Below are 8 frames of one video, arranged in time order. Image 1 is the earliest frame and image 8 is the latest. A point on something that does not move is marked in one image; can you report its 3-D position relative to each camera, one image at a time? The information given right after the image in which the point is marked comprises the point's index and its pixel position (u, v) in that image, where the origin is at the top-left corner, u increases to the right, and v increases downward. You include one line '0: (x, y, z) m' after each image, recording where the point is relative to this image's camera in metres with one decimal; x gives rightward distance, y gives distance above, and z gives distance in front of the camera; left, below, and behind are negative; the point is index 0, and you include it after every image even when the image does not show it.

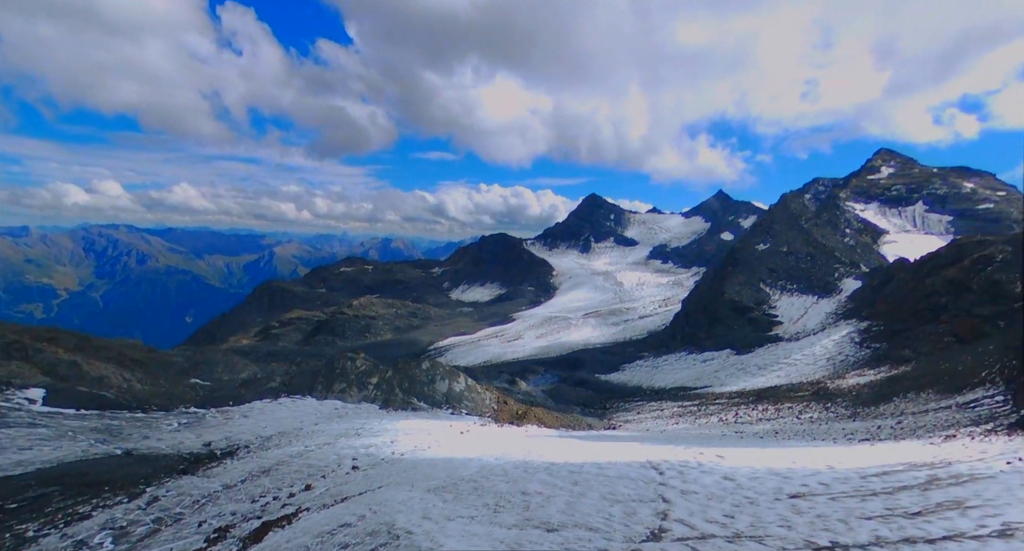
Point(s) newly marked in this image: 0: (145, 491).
0: (-4.9, -2.9, +7.4) m
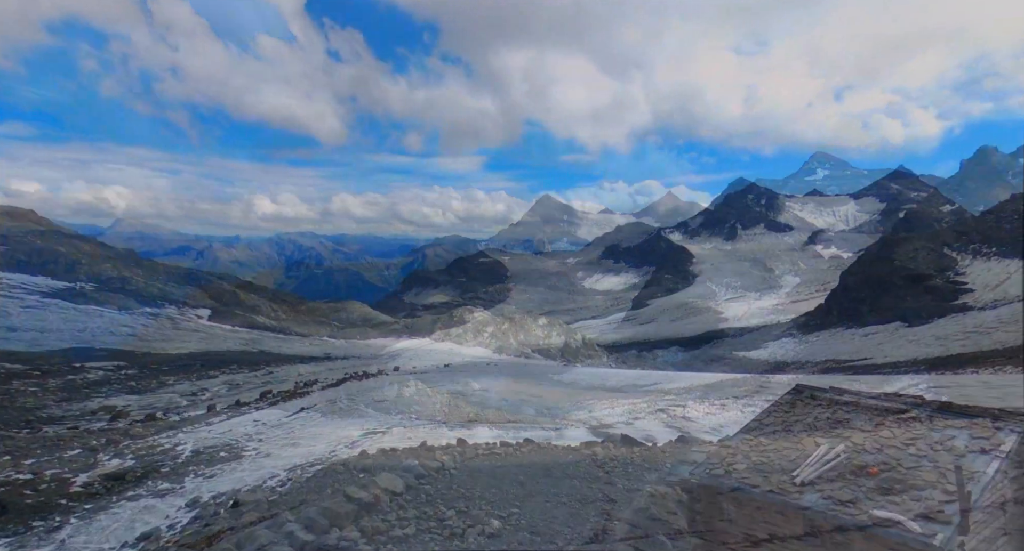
0: (-5.6, -2.9, +6.8) m
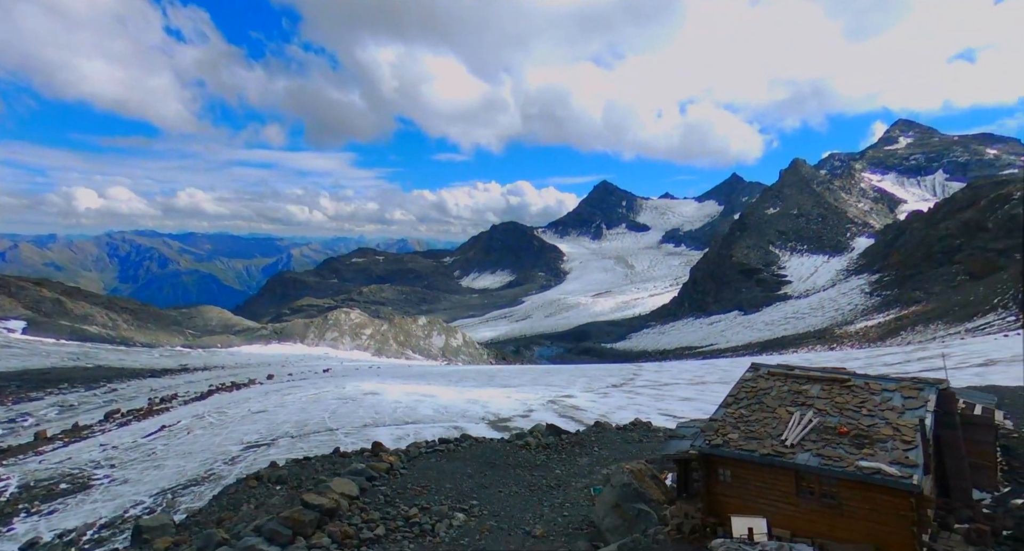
0: (-5.7, -2.5, +6.9) m
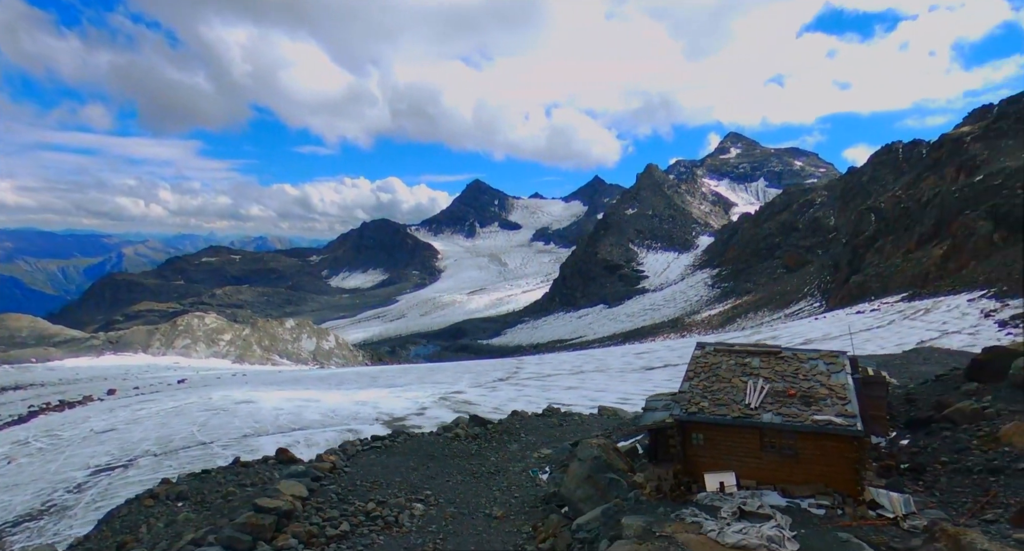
0: (-6.0, -2.5, +5.9) m
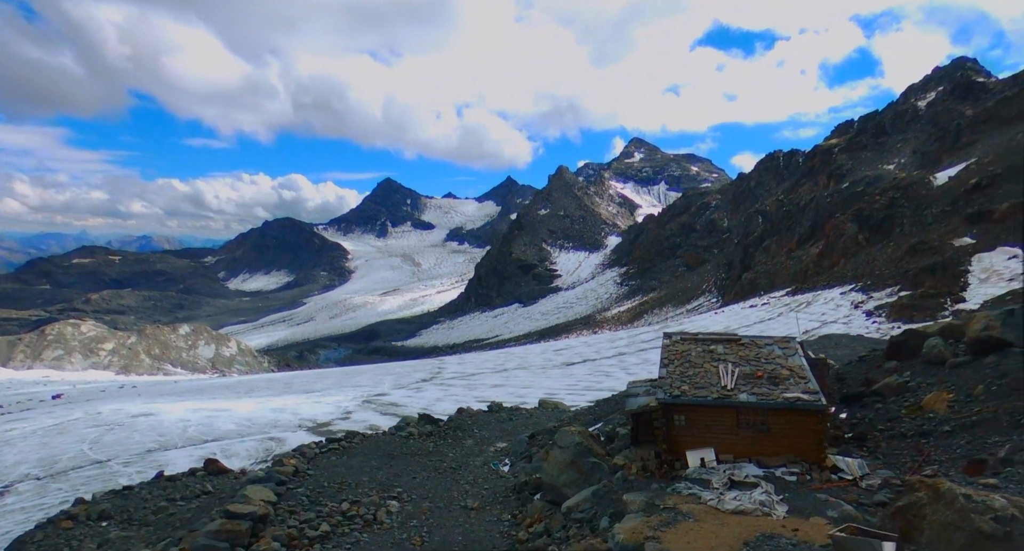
0: (-6.1, -2.5, +5.1) m
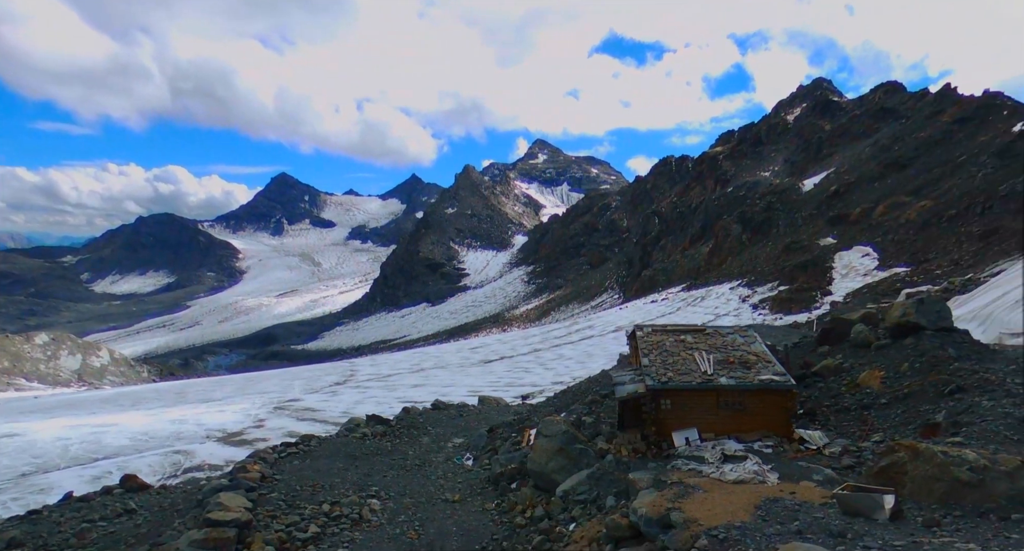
0: (-5.9, -2.5, +4.2) m
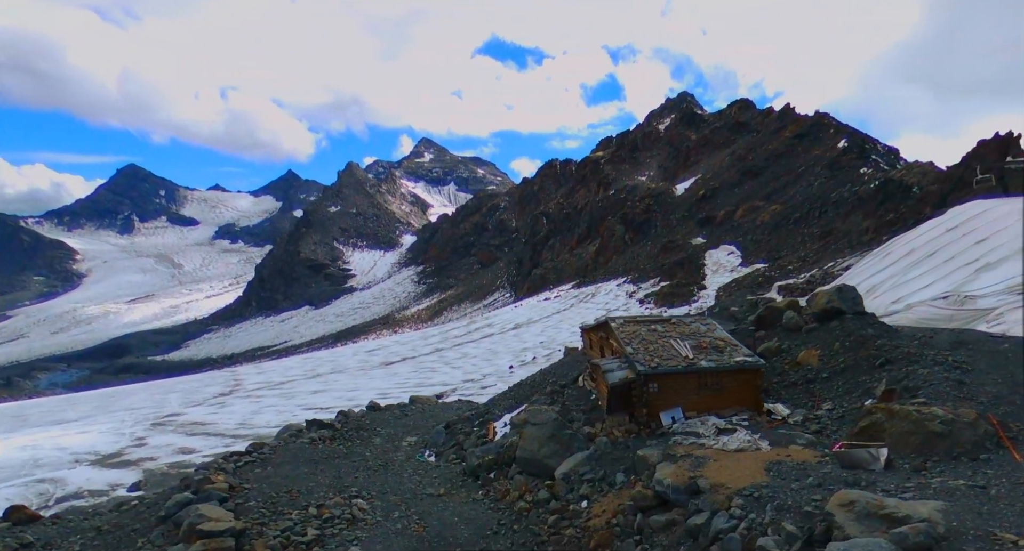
0: (-5.3, -2.5, +3.2) m
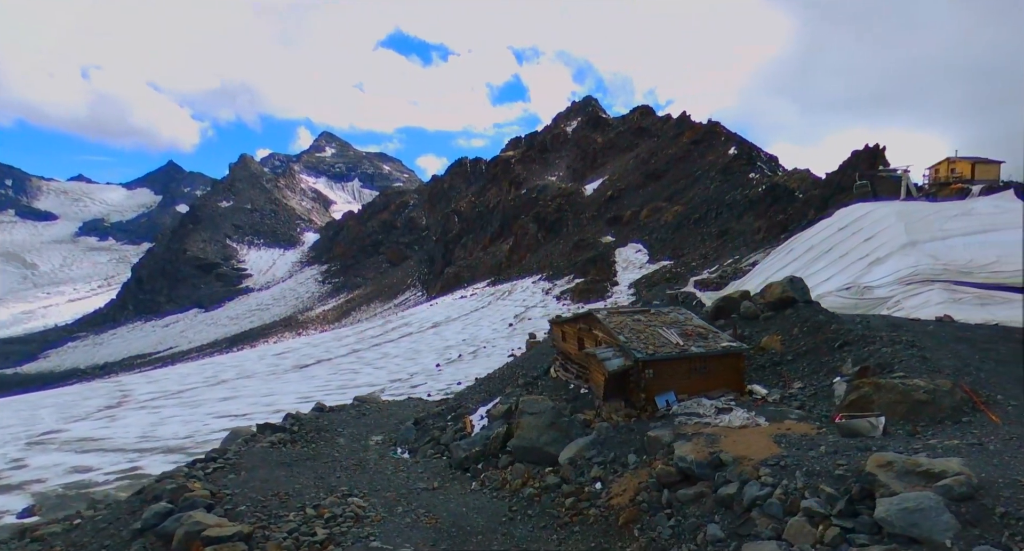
0: (-4.6, -2.5, +2.3) m
